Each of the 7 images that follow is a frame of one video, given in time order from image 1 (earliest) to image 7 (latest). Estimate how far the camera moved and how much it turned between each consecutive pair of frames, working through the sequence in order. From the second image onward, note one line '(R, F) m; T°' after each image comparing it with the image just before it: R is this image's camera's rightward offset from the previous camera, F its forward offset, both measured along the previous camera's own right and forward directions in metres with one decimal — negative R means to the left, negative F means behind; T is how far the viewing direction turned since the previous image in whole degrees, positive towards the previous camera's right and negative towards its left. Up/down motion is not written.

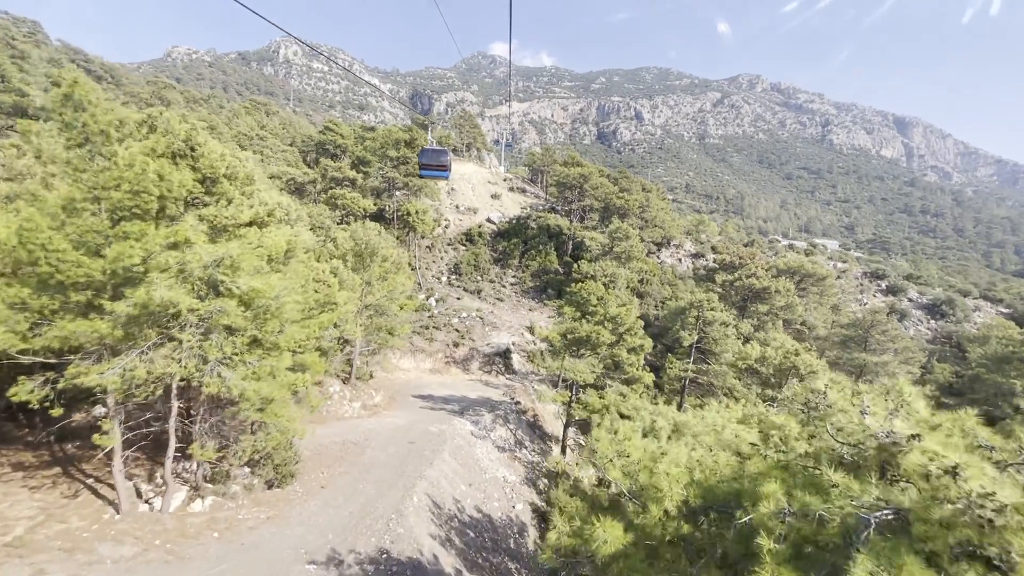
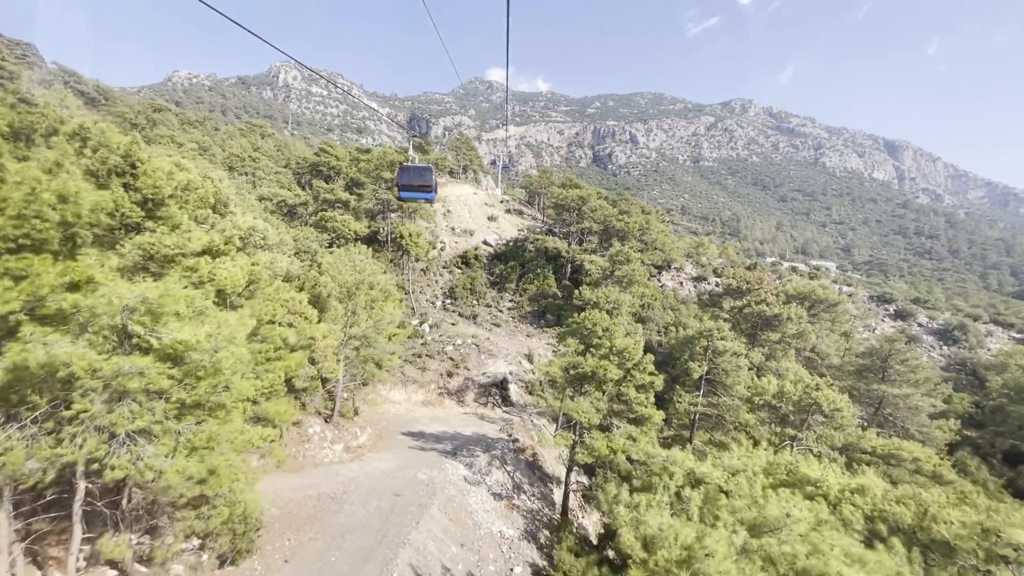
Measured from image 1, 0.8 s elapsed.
(0.0, +1.4) m; 0°
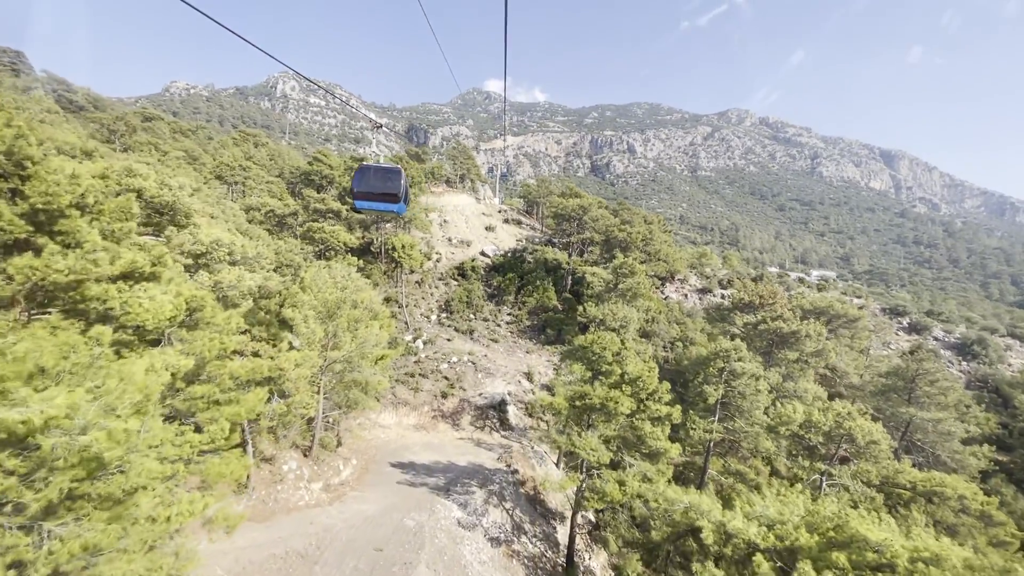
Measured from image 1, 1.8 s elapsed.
(0.0, +1.7) m; 0°
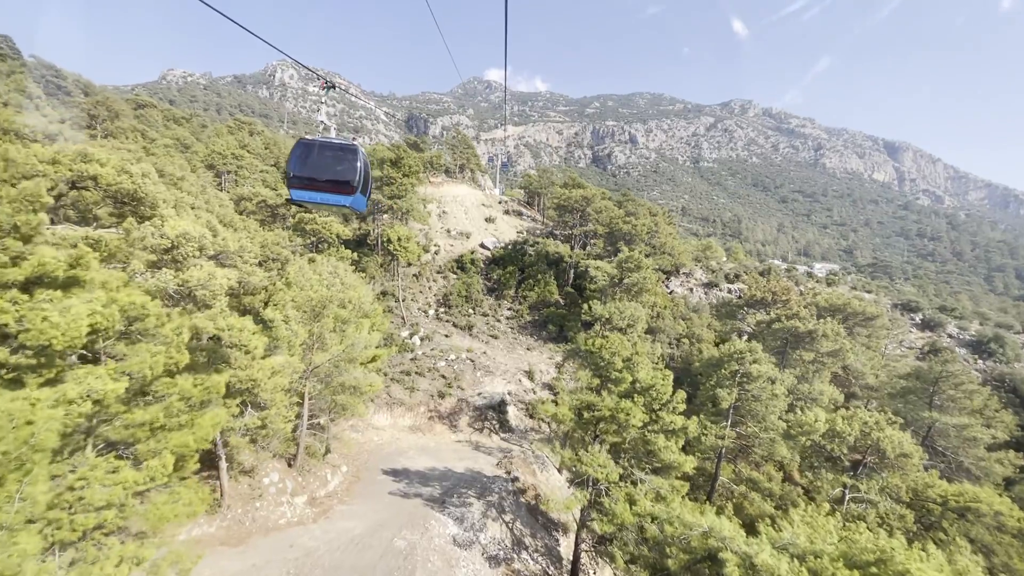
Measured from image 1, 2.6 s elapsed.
(0.0, +1.3) m; 0°
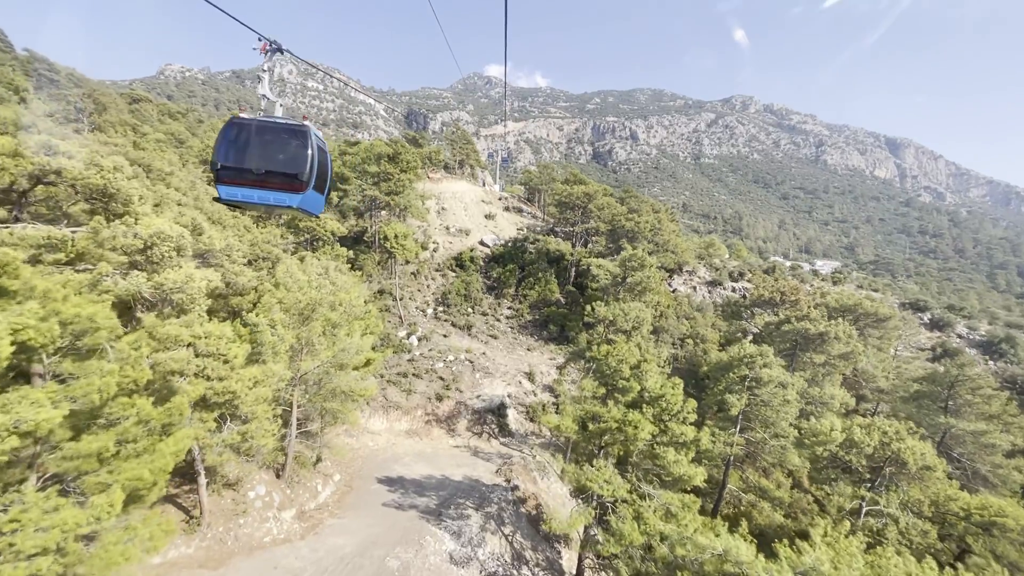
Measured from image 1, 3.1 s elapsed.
(0.0, +0.8) m; 0°
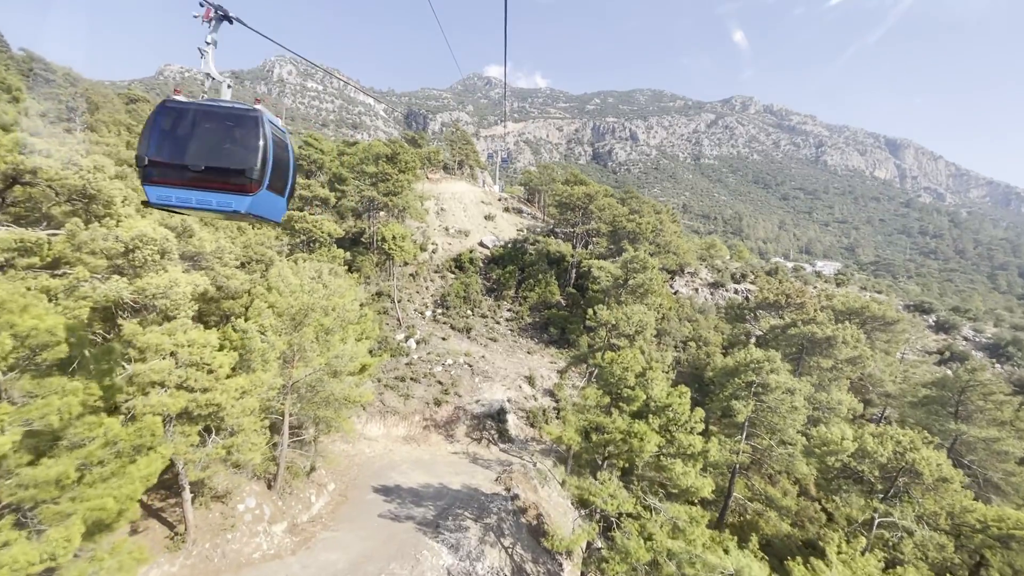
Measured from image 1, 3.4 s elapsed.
(0.0, +0.5) m; 0°
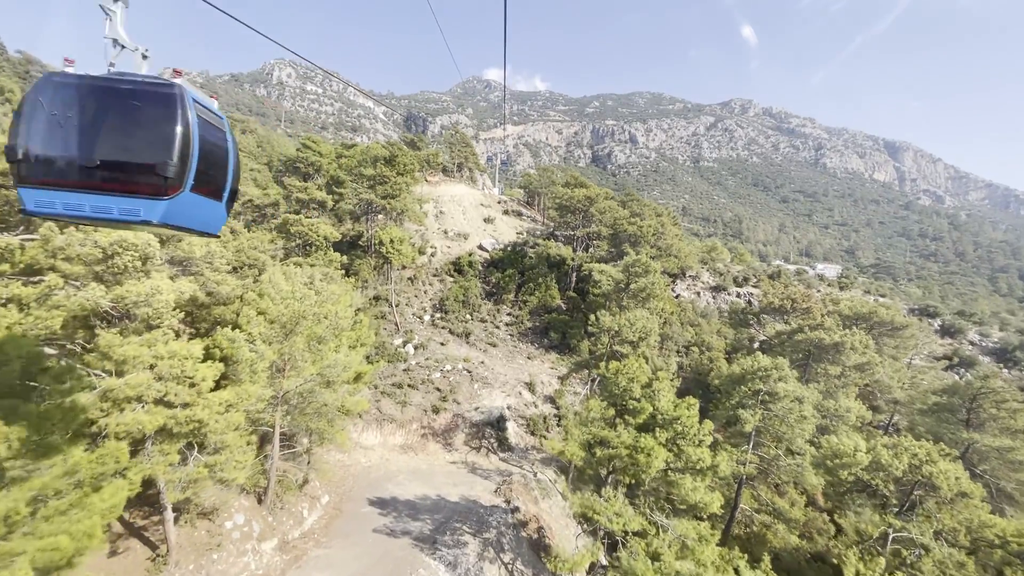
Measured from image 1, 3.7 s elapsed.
(0.0, +0.5) m; 0°
